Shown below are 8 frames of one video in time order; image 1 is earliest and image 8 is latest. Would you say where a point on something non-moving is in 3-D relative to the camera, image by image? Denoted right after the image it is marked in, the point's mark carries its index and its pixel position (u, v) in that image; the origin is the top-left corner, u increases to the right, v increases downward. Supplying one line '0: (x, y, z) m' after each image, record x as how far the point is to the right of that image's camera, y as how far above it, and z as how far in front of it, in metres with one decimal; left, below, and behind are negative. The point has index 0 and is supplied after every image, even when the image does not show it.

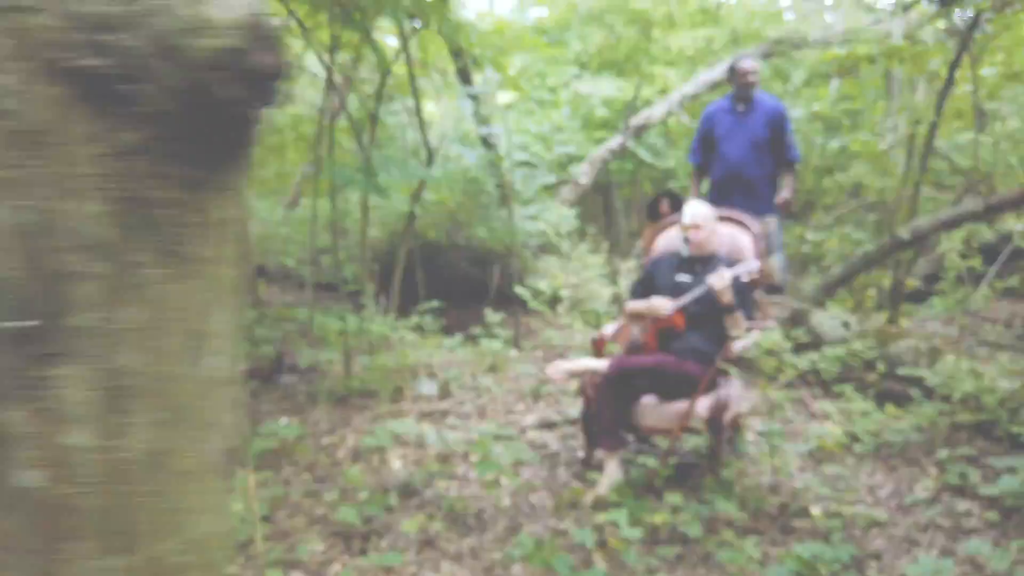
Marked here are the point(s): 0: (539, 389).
0: (+0.1, -0.5, +3.9) m
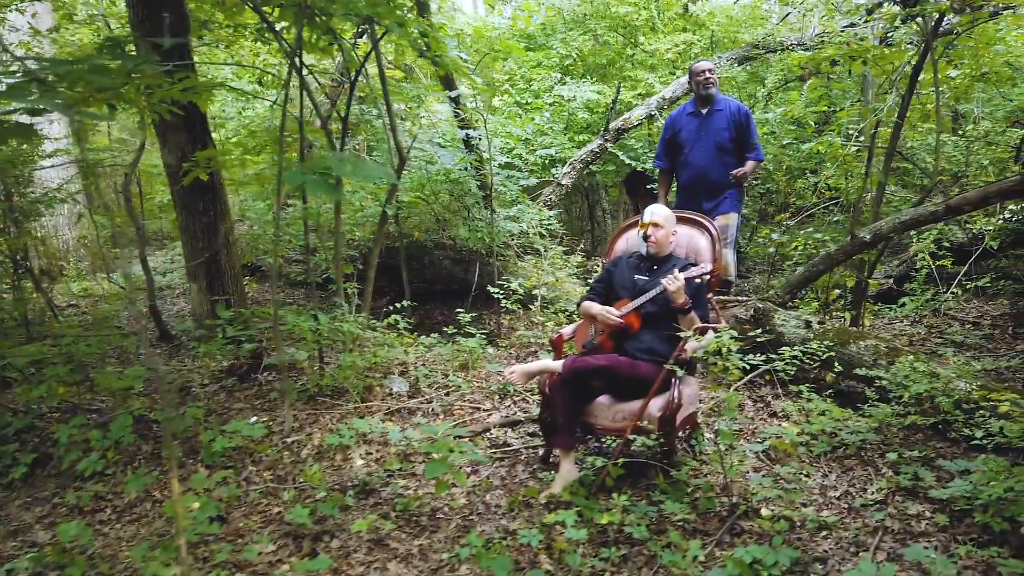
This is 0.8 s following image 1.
0: (0.0, -0.5, +4.0) m
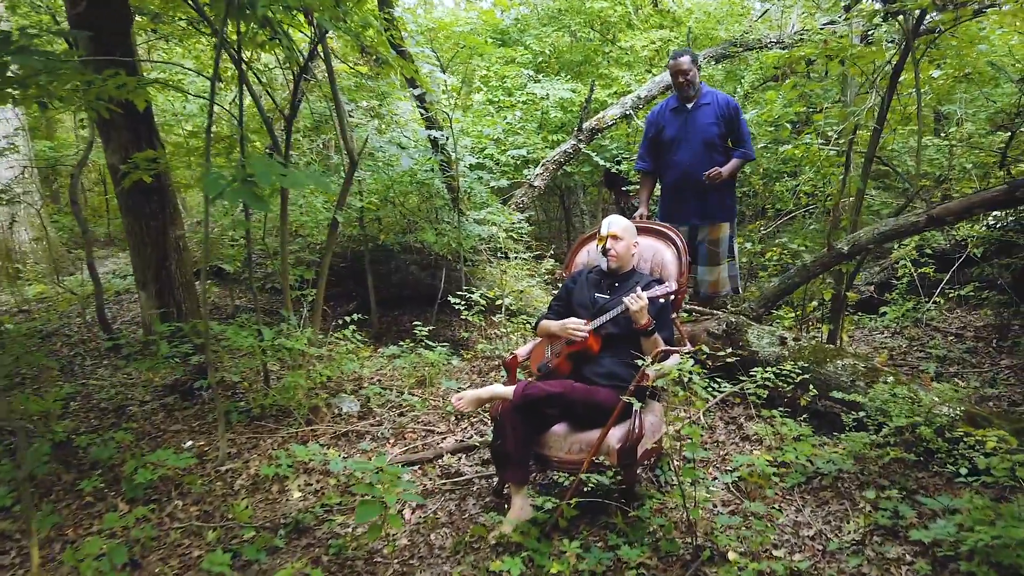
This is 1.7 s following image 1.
0: (-0.2, -0.6, +3.7) m
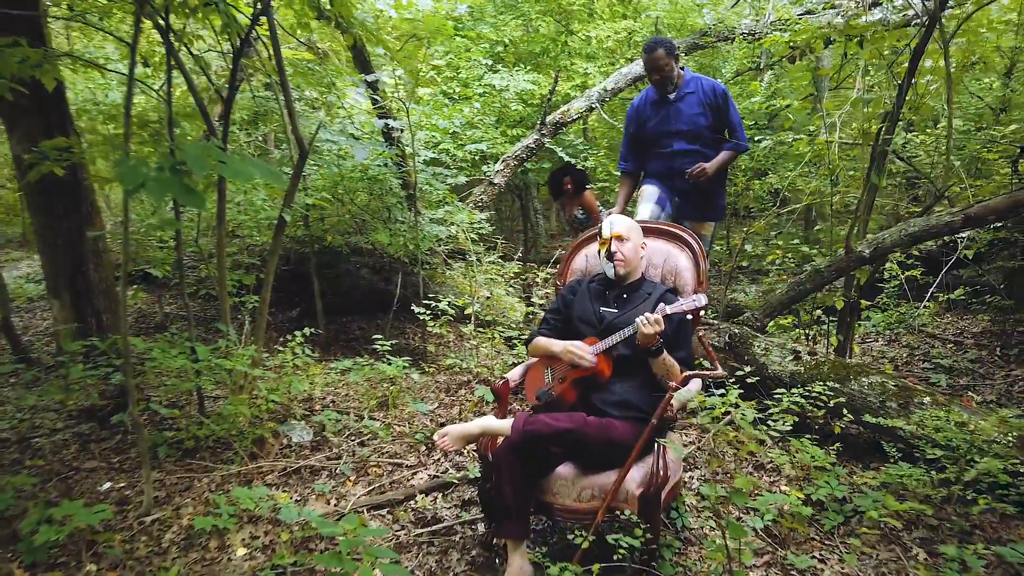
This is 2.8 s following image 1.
0: (-0.3, -0.6, +3.2) m
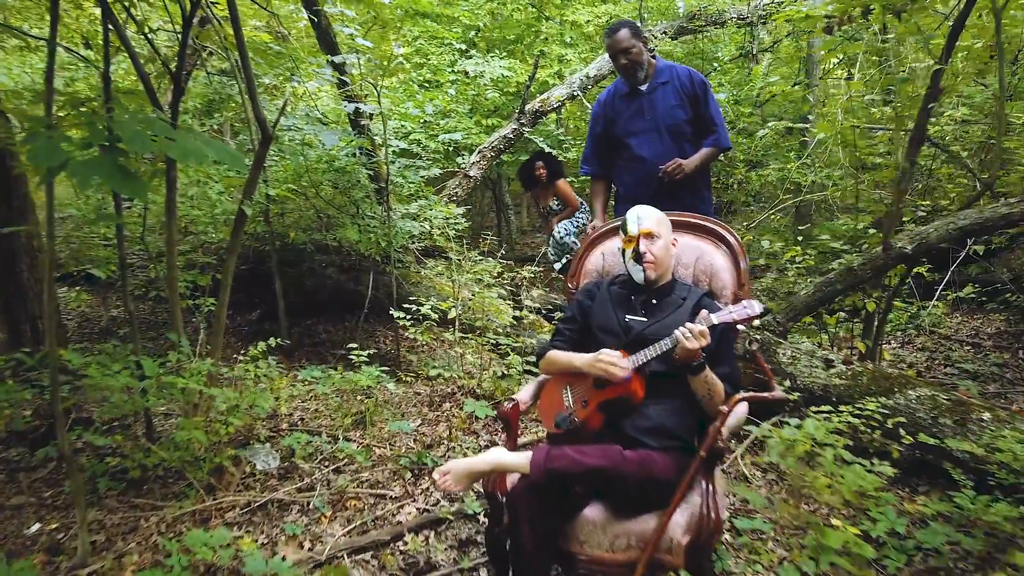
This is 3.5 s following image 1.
0: (-0.3, -0.6, +2.8) m
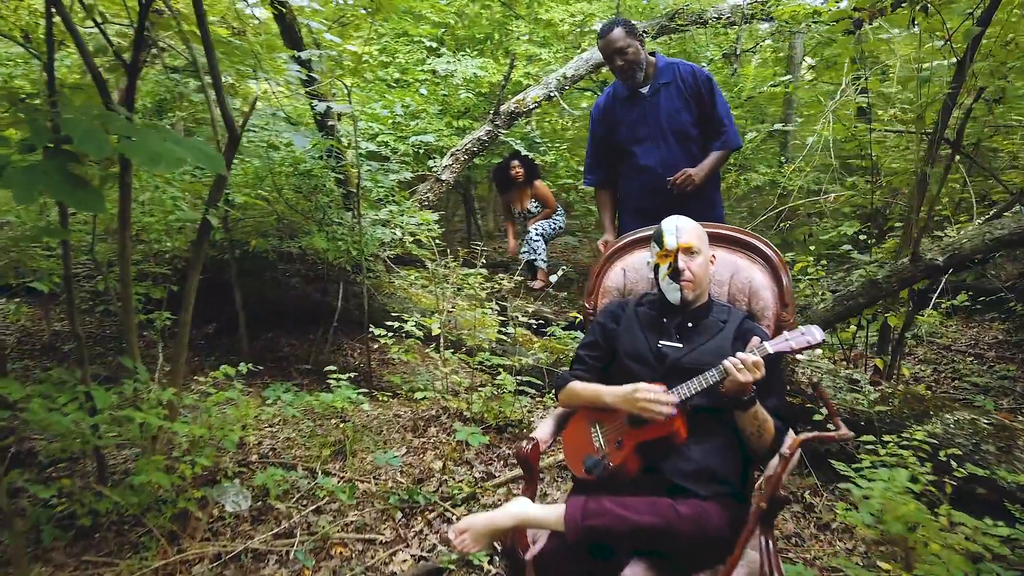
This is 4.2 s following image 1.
0: (-0.3, -0.7, +2.6) m
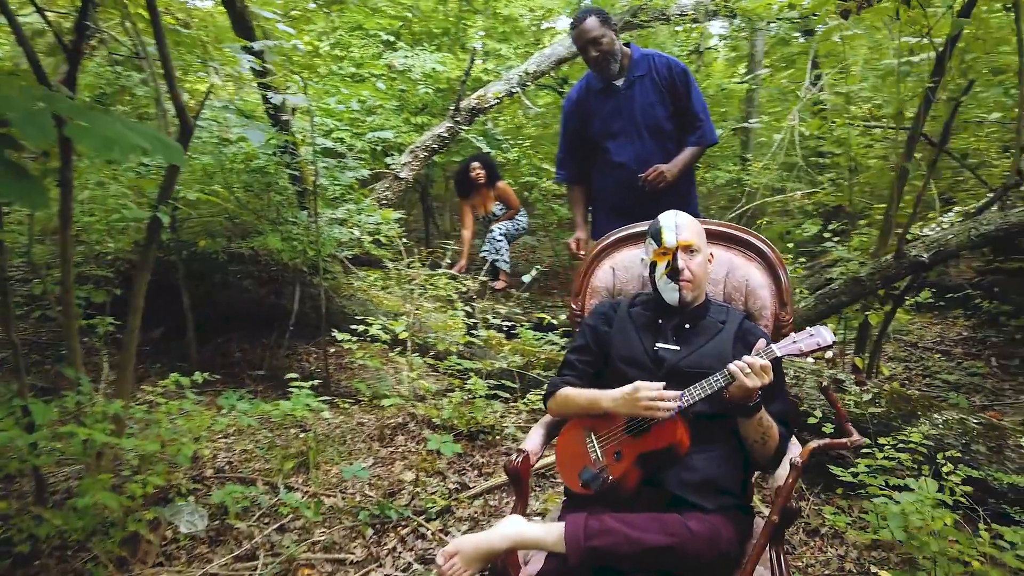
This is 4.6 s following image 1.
0: (-0.4, -0.7, +2.4) m
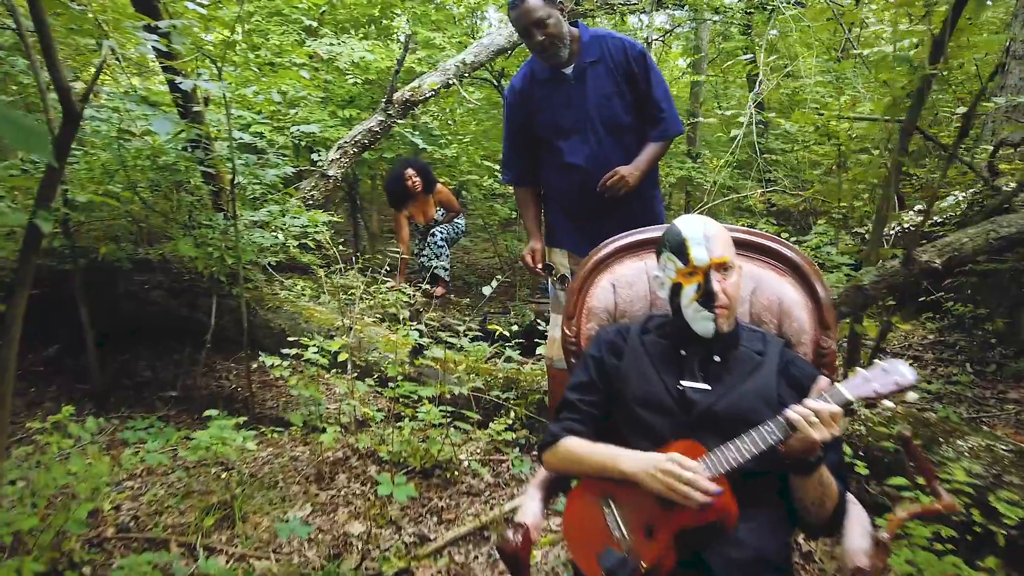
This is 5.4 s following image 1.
0: (-0.5, -0.8, +2.0) m
